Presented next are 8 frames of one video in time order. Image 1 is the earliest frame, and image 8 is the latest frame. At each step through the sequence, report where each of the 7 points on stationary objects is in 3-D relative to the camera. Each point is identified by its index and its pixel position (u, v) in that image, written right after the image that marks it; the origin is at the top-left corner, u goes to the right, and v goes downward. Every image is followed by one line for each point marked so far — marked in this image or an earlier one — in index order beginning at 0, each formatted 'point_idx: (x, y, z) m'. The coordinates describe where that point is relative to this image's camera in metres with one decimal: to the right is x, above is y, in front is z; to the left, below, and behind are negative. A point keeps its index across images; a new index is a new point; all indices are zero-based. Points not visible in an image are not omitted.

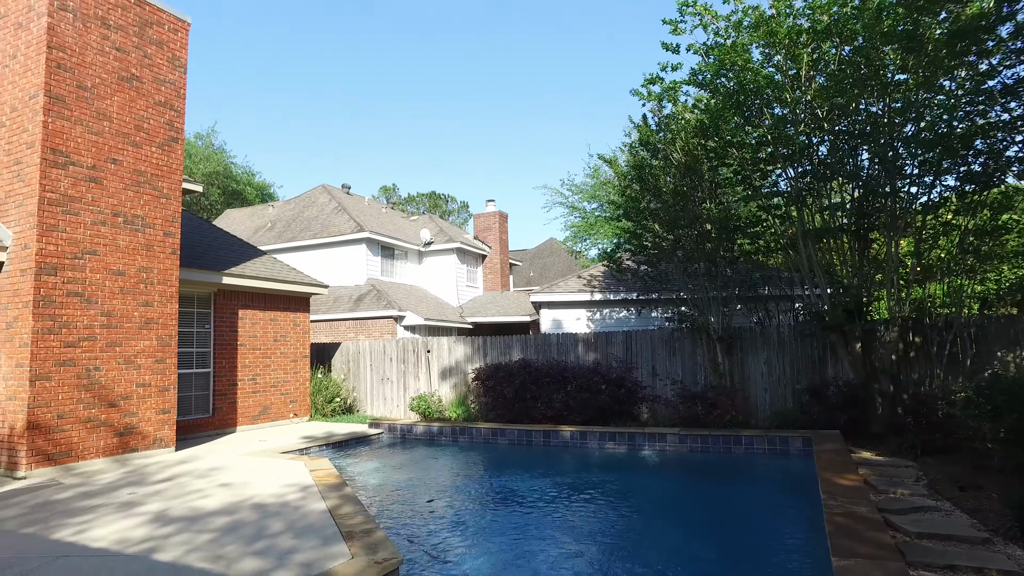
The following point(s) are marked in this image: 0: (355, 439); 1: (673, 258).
0: (-2.4, -2.3, +10.3) m
1: (+2.6, +0.5, +11.0) m
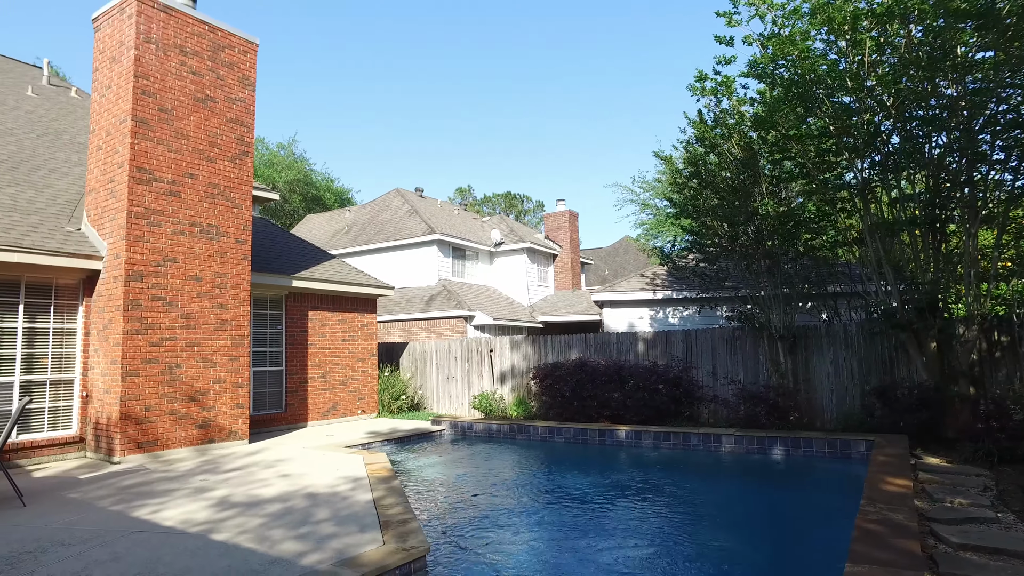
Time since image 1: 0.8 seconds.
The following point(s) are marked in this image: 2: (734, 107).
0: (-1.5, -2.3, +10.8) m
1: (+3.5, +0.5, +10.7) m
2: (+3.5, +2.9, +10.8) m
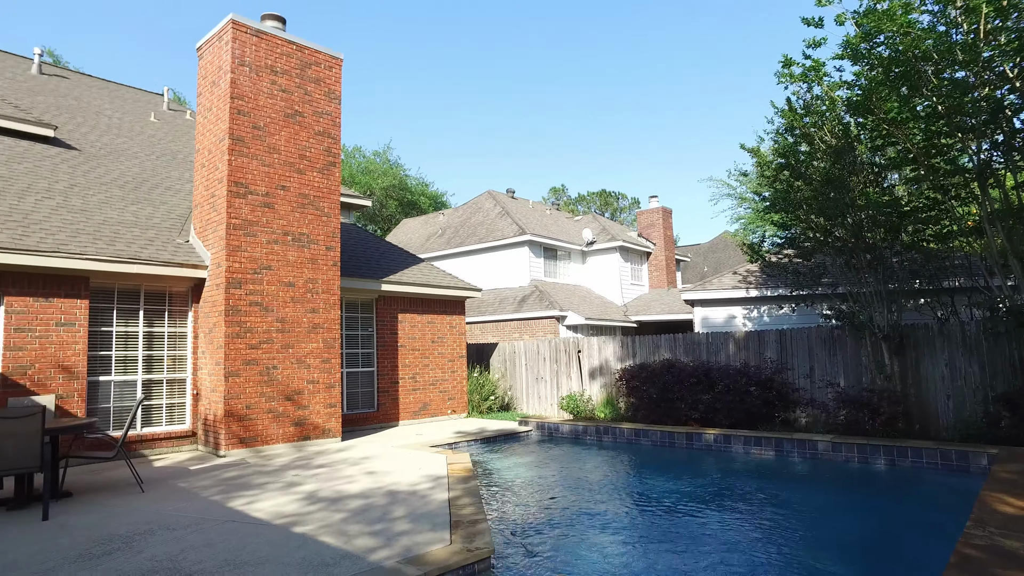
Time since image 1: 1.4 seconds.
0: (-0.1, -2.4, +10.9) m
1: (+4.8, +0.6, +10.1) m
2: (+4.7, +2.9, +10.1) m
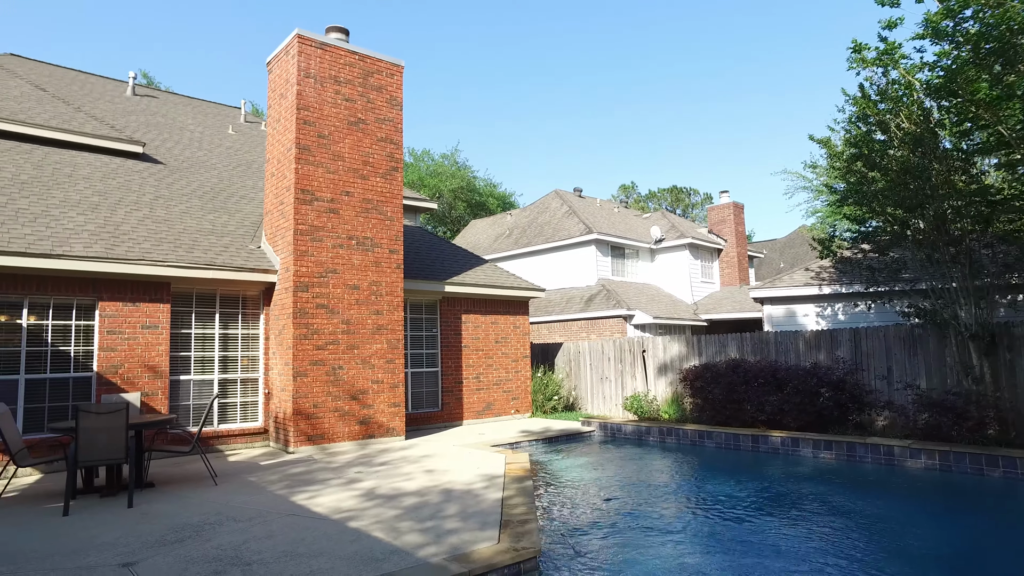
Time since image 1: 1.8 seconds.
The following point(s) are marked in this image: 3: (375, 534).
0: (+0.9, -2.4, +10.8) m
1: (+5.6, +0.6, +9.5) m
2: (+5.6, +3.0, +9.6) m
3: (-1.1, -2.0, +5.4) m
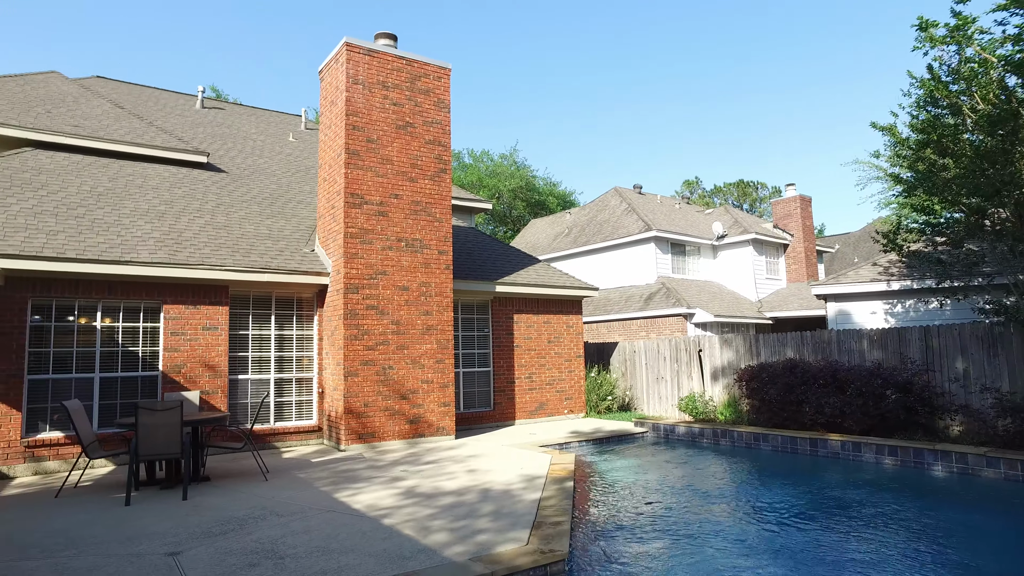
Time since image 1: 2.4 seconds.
0: (+1.6, -2.4, +10.7) m
1: (+6.2, +0.7, +8.8) m
2: (+6.1, +3.1, +8.9) m
3: (-0.9, -2.0, +5.5) m
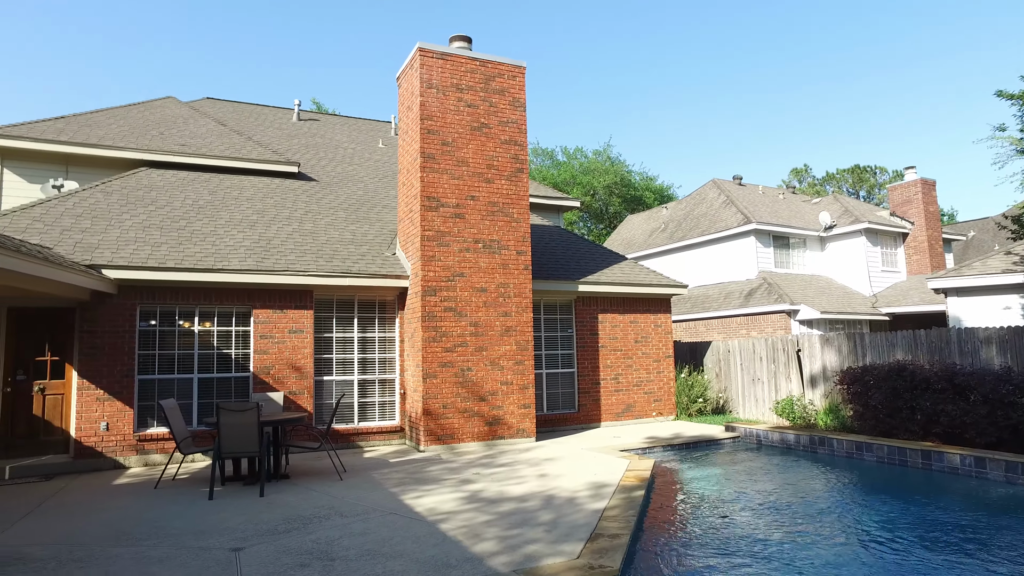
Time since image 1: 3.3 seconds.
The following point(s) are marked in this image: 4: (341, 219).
0: (+2.9, -2.3, +10.1) m
1: (+7.0, +0.8, +7.6) m
2: (+6.9, +3.2, +7.7) m
3: (-0.4, -2.0, +5.4) m
4: (-2.9, +1.2, +11.3) m
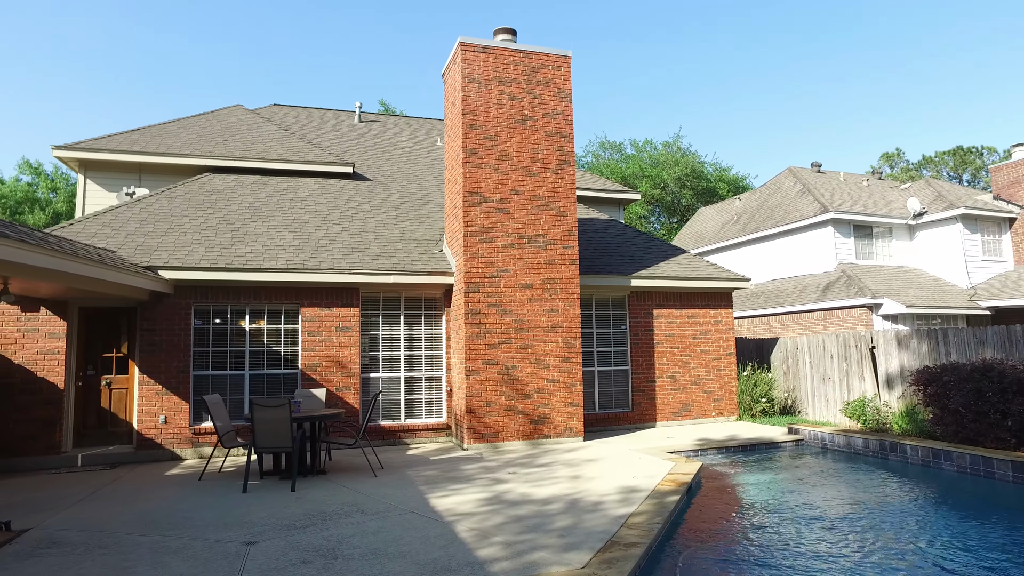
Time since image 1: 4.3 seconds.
0: (+3.6, -2.2, +9.5) m
1: (+7.3, +0.9, +6.4) m
2: (+7.2, +3.3, +6.5) m
3: (-0.4, -2.0, +5.3) m
4: (-2.0, +1.2, +11.4) m
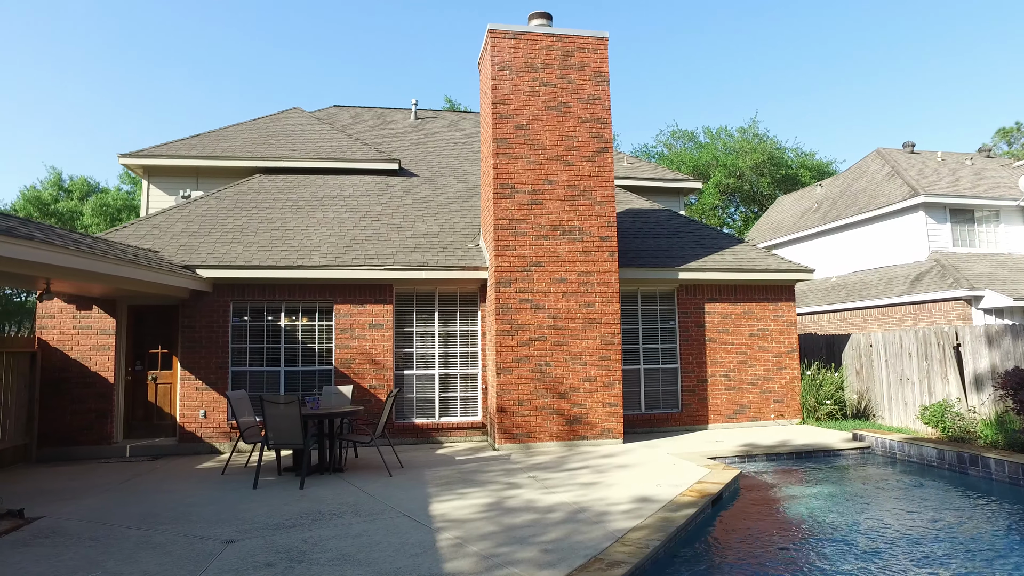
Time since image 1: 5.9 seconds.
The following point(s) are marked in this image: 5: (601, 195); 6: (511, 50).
0: (+4.0, -2.1, +8.6) m
1: (+7.2, +1.1, +5.0) m
2: (+7.1, +3.4, +5.1) m
3: (-0.5, -1.9, +5.0) m
4: (-1.3, +1.3, +11.2) m
5: (+1.3, +1.3, +9.7) m
6: (0.0, +3.4, +9.6) m
